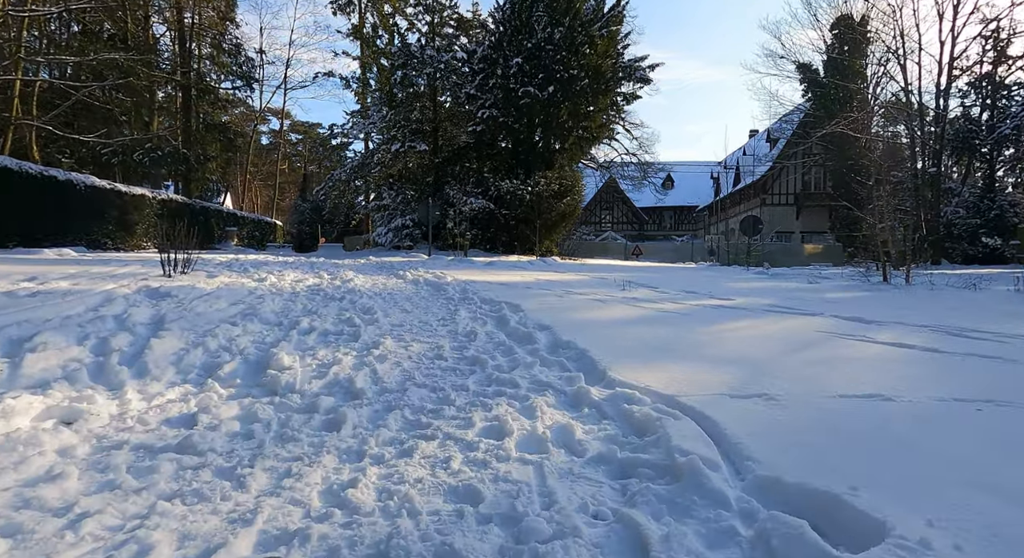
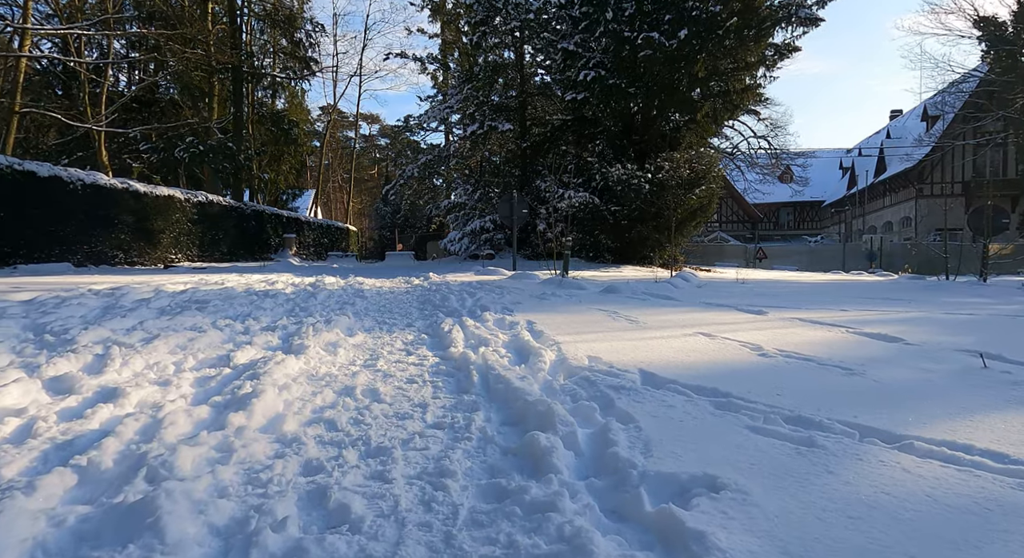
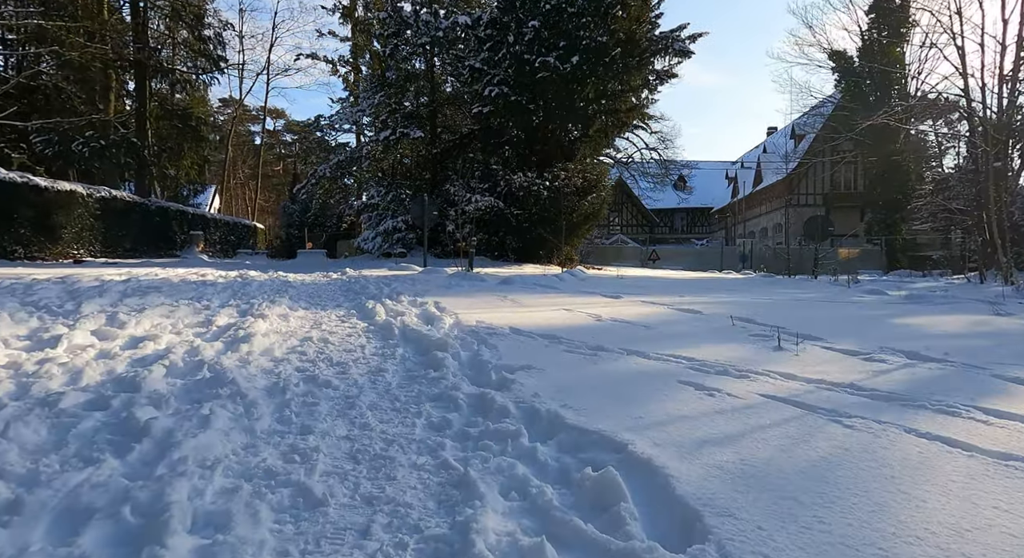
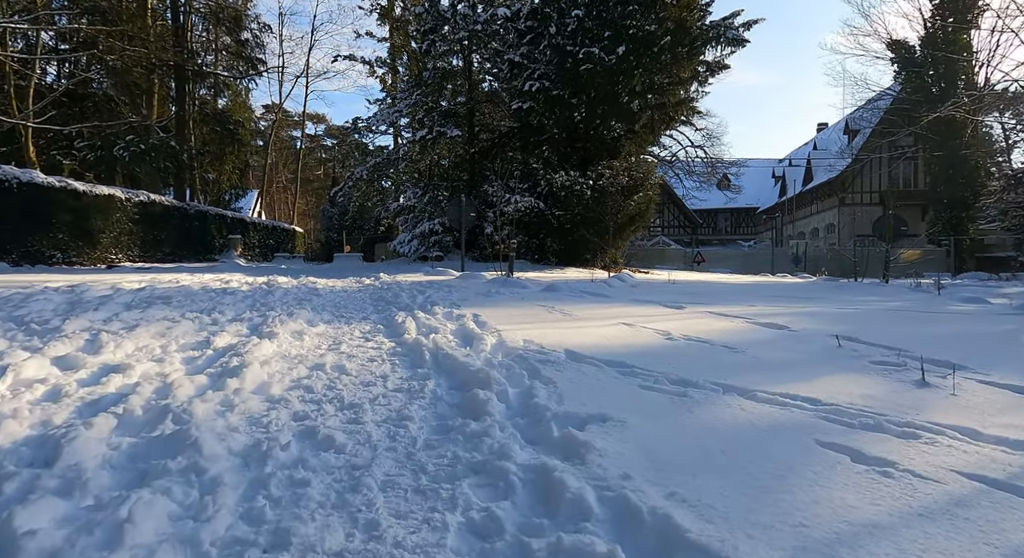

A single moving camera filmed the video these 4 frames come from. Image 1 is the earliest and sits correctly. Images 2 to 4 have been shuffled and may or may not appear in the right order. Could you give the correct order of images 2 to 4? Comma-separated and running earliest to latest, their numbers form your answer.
3, 4, 2
